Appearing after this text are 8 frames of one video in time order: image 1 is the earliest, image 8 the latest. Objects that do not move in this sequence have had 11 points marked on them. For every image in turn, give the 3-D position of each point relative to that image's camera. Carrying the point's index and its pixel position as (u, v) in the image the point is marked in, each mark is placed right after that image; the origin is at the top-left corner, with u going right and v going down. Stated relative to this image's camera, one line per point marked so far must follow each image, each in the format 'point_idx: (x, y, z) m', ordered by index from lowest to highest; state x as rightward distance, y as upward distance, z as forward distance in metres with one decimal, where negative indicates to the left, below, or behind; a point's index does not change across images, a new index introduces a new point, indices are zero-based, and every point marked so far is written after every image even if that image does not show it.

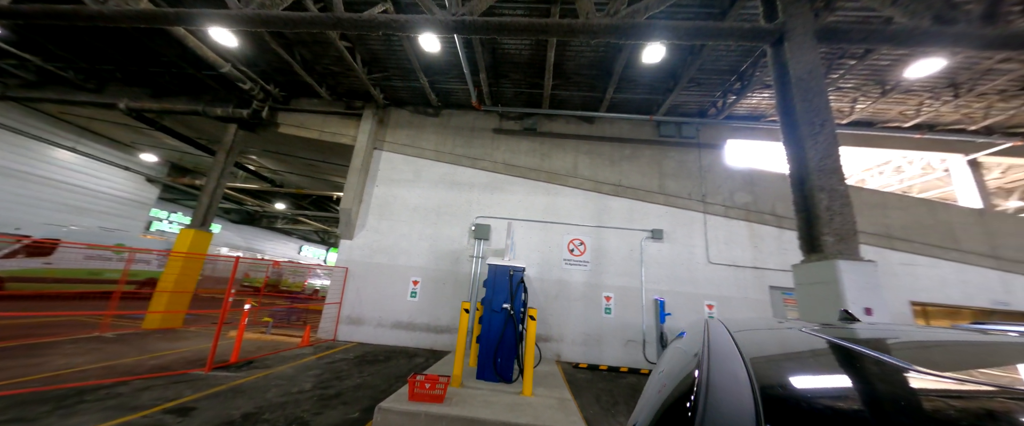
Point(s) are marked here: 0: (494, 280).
0: (-0.3, -0.9, +4.4) m
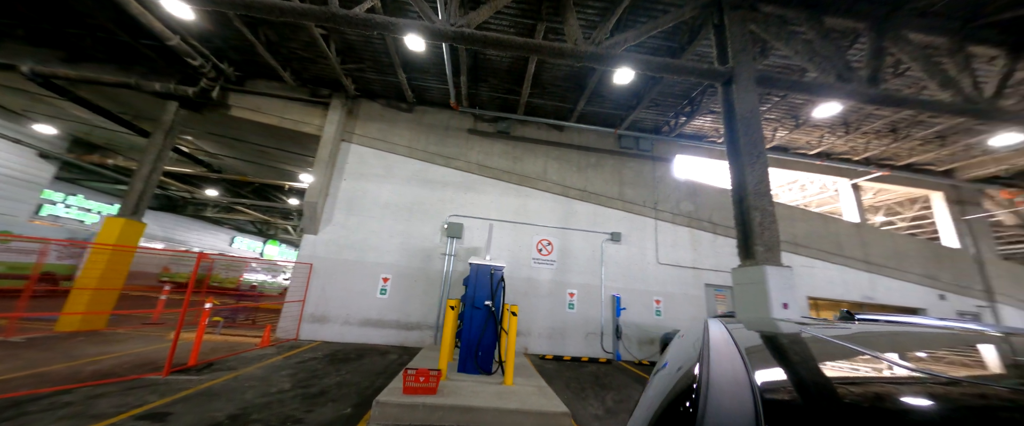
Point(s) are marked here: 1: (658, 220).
0: (-0.5, -1.0, +4.6) m
1: (+3.7, -0.2, +7.9) m
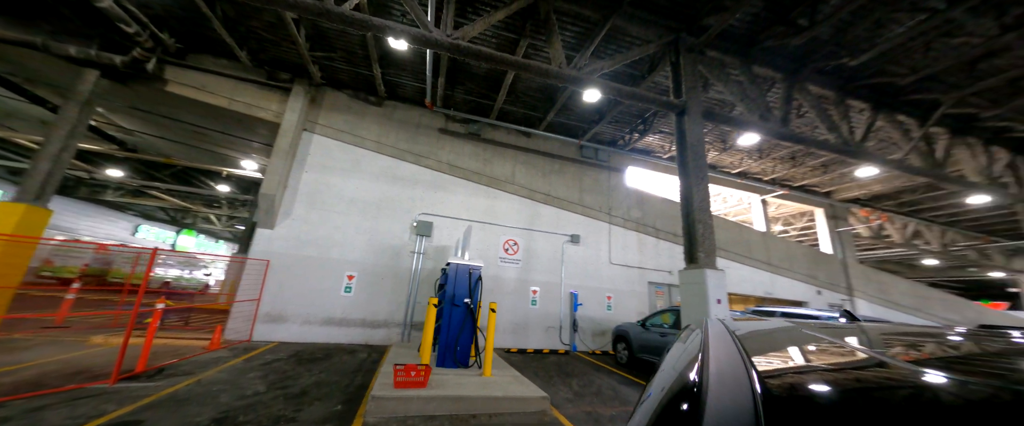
0: (-0.9, -1.0, +4.8) m
1: (+2.8, -0.3, +8.7) m
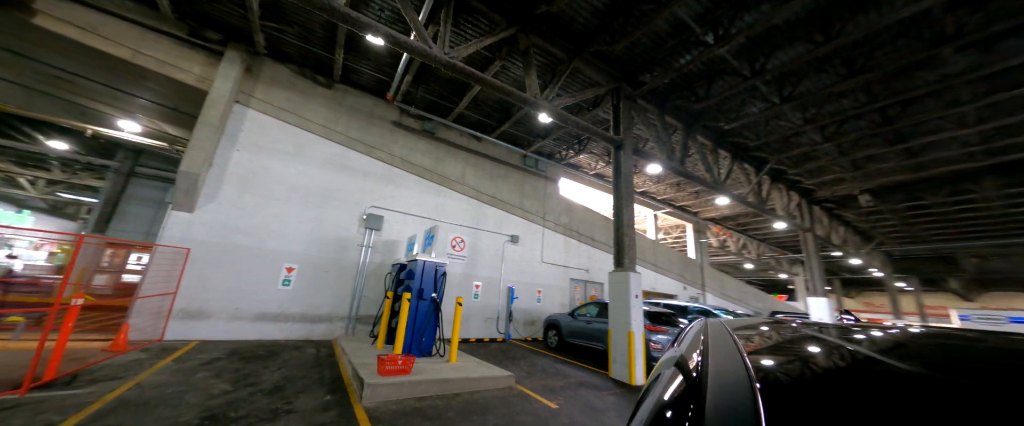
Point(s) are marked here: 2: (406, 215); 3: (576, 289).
0: (-1.5, -1.0, +5.2) m
1: (+1.1, -0.5, +9.9) m
2: (-2.6, -0.1, +7.5) m
3: (+2.1, -2.5, +10.1) m
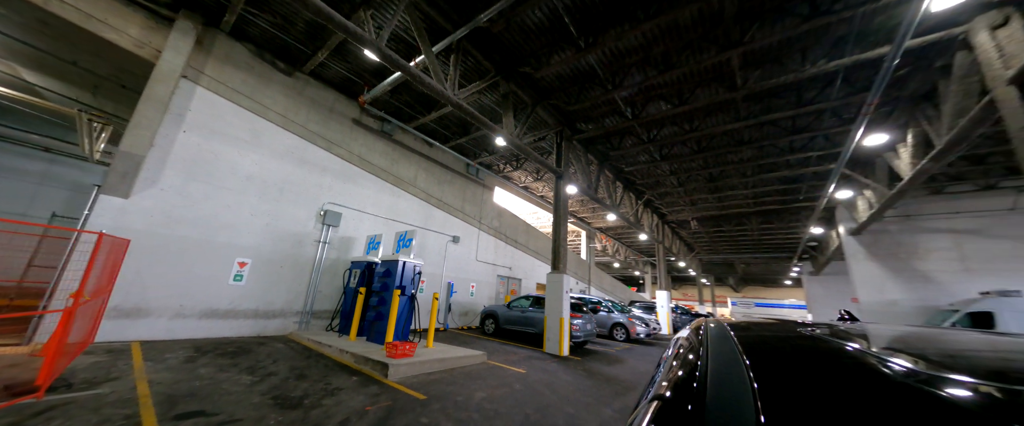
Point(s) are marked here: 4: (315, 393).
0: (-2.1, -1.1, +5.9) m
1: (-1.1, -0.6, +11.2) m
2: (-3.8, 0.0, +7.8) m
3: (-0.4, -2.7, +11.8) m
4: (-2.2, -2.0, +3.5) m
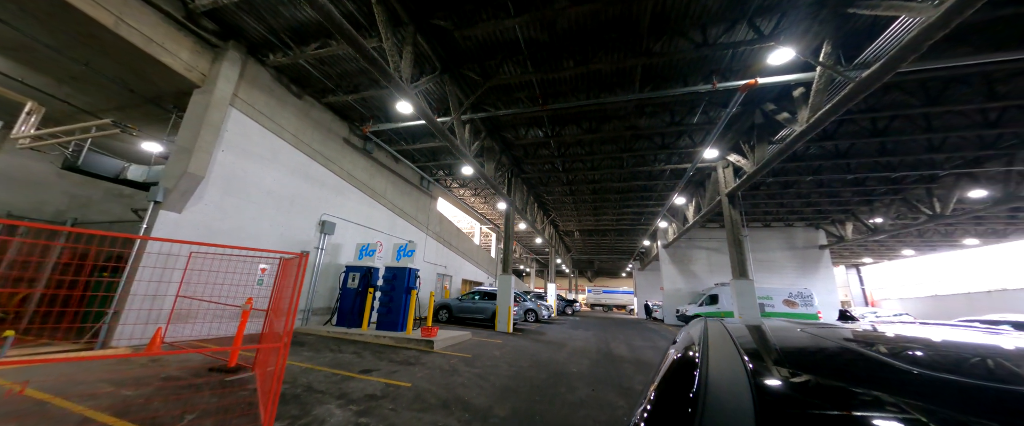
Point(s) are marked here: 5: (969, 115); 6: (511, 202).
0: (-2.6, -1.6, +7.8) m
1: (-3.6, -0.9, +13.1) m
2: (-4.7, -0.3, +8.9) m
3: (-3.3, -3.0, +13.9) m
4: (-1.9, -2.6, +5.5) m
5: (+11.1, +2.4, +7.6) m
6: (-0.1, +0.4, +11.2) m
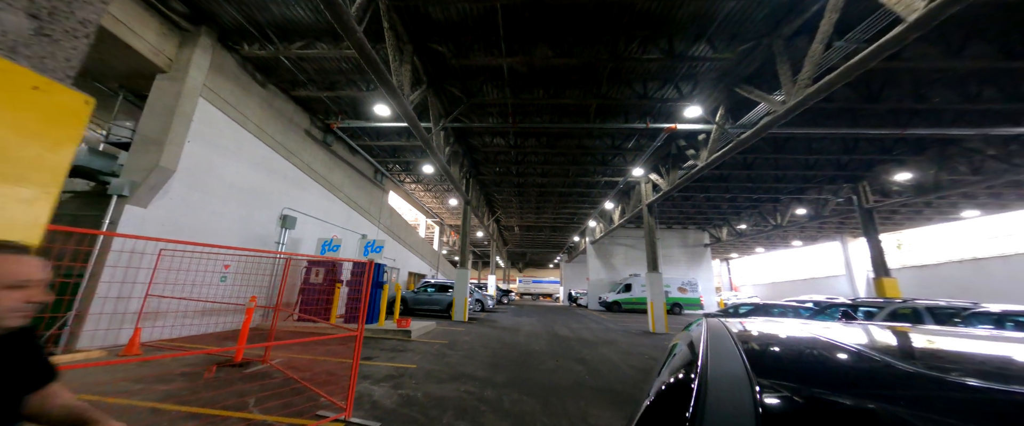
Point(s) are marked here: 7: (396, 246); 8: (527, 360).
0: (-3.5, -1.6, +8.2) m
1: (-5.6, -0.7, +13.1) m
2: (-5.8, -0.1, +8.7) m
3: (-5.6, -2.8, +14.0) m
4: (-2.4, -2.7, +6.1) m
5: (+10.1, +1.9, +10.9) m
6: (-1.7, +0.5, +12.0) m
7: (-5.5, -1.6, +14.8) m
8: (+0.3, -2.7, +5.8) m
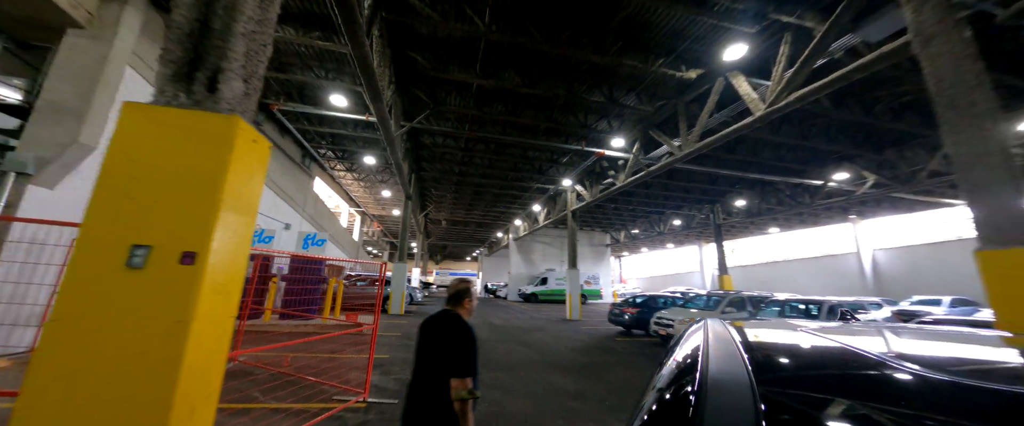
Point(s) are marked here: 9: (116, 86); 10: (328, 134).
0: (-4.8, -1.4, +8.0) m
1: (-8.2, -0.2, +12.1) m
2: (-7.1, +0.3, +7.8) m
3: (-8.5, -2.2, +13.0) m
4: (-3.3, -2.6, +6.3) m
5: (+7.7, +1.3, +14.2) m
6: (-4.0, +0.7, +12.0) m
7: (-8.6, -1.0, +13.7) m
8: (-0.6, -2.9, +6.6) m
9: (-5.9, +1.9, +4.6) m
10: (-5.8, +2.6, +10.1) m
